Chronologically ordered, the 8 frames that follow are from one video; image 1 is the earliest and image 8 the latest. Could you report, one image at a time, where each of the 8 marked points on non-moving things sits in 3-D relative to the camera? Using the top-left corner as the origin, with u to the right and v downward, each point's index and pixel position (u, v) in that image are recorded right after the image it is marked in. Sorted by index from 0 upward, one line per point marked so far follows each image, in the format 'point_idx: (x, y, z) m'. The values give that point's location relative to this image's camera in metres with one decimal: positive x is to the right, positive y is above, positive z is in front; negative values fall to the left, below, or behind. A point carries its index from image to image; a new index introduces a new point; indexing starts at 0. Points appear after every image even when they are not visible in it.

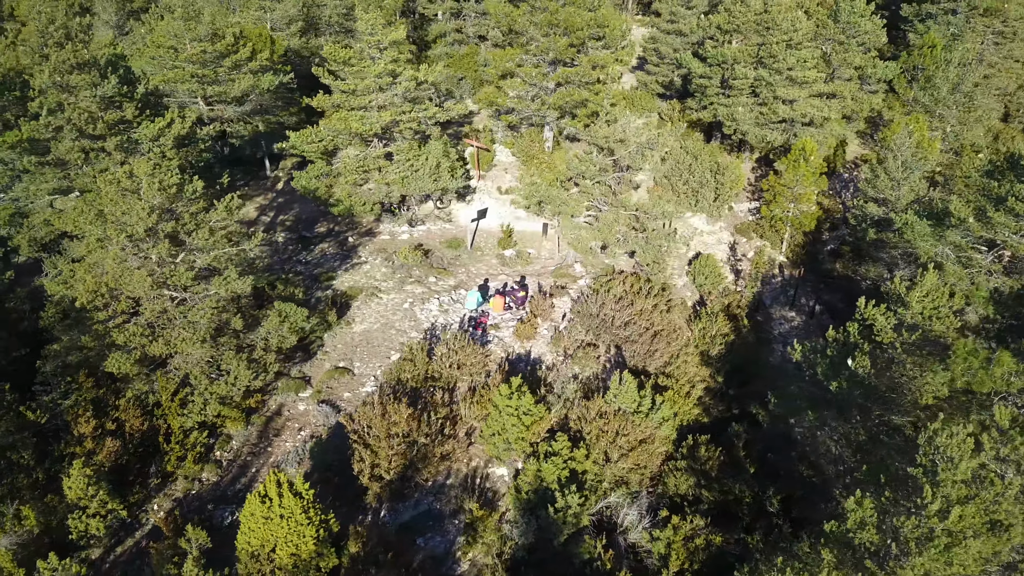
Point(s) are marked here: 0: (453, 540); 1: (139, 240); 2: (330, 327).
0: (-0.9, -4.0, +12.9) m
1: (-6.3, +0.7, +13.5) m
2: (-4.1, -0.9, +18.2) m
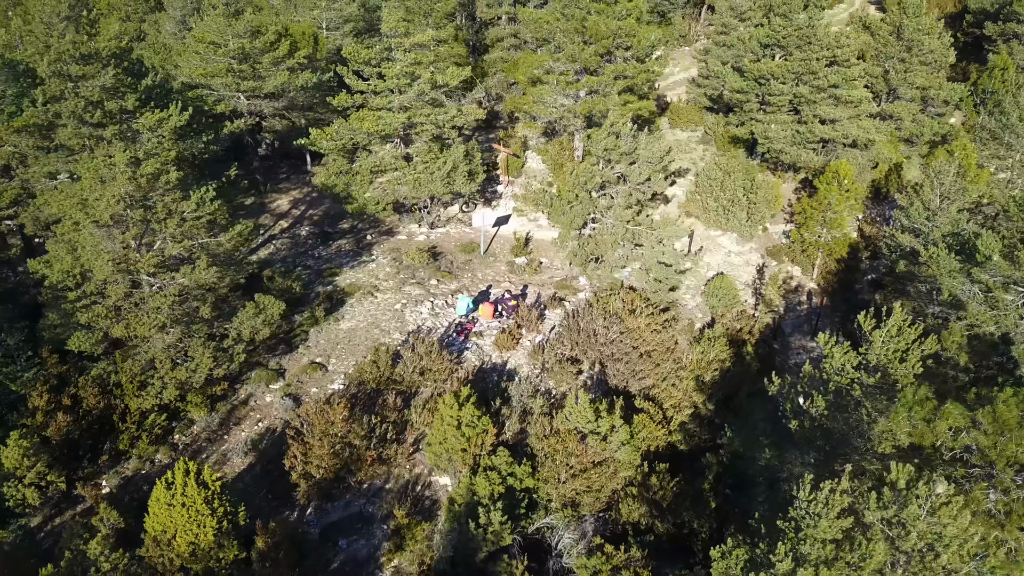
0: (-2.2, -4.1, +12.9) m
1: (-7.1, +1.0, +14.1) m
2: (-4.5, -0.8, +18.5) m
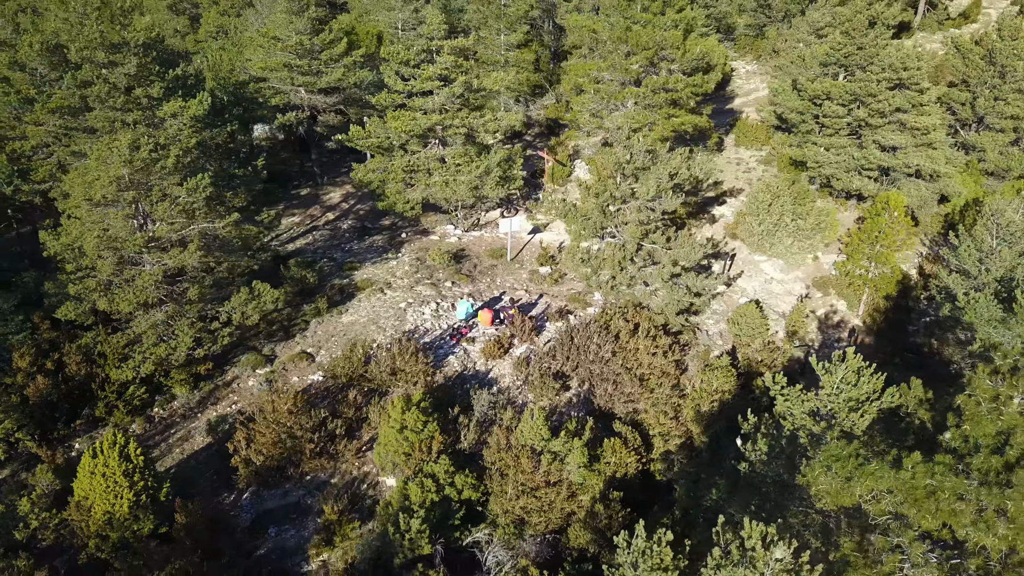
0: (-3.3, -4.0, +13.0) m
1: (-7.6, +1.5, +14.9) m
2: (-4.5, -0.6, +18.9) m
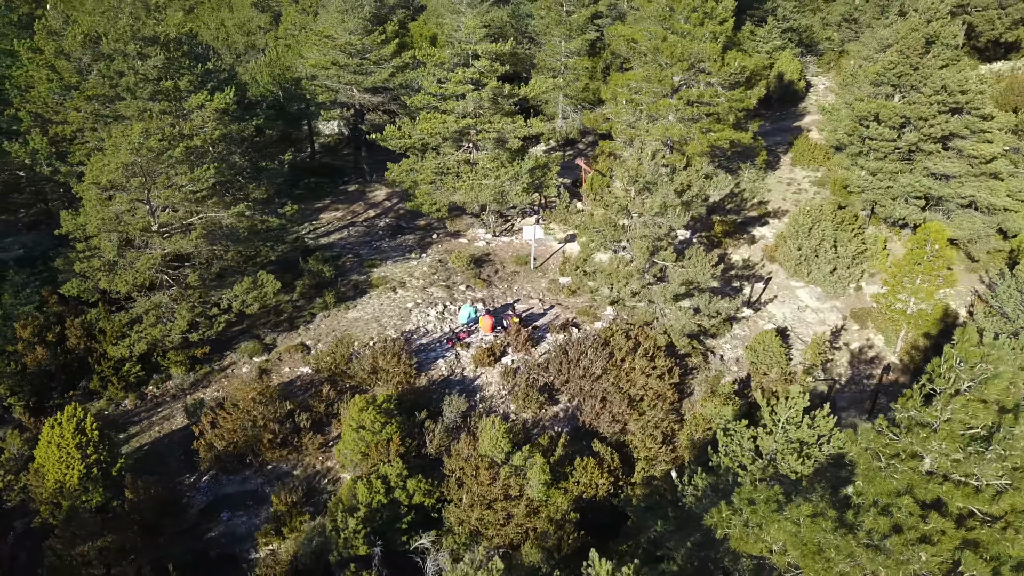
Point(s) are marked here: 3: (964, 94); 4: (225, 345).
0: (-4.2, -3.9, +13.3) m
1: (-7.8, +1.9, +15.7) m
2: (-4.4, -0.5, +19.3) m
3: (+11.2, +4.8, +19.8) m
4: (-6.3, -1.3, +17.8) m
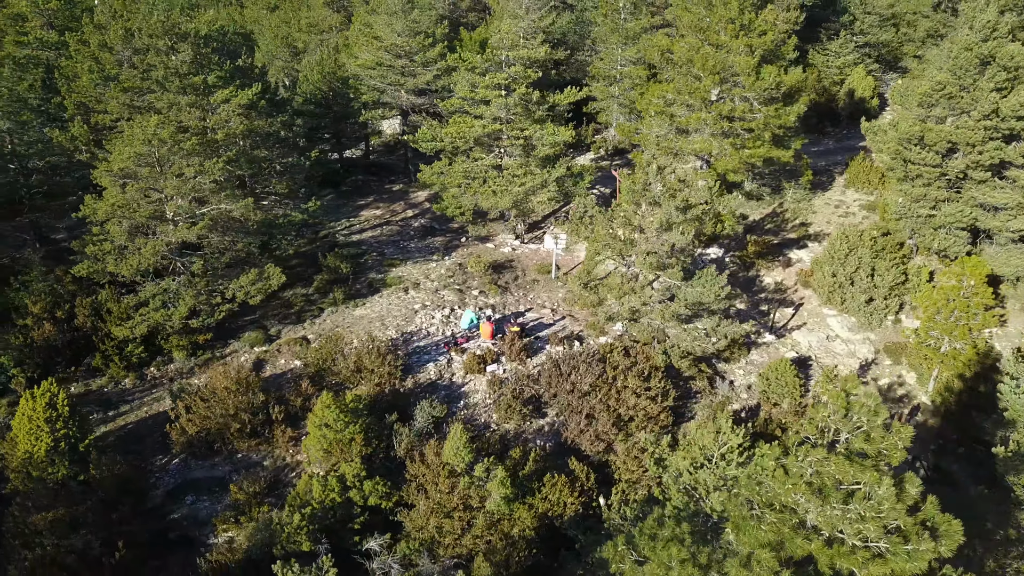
0: (-5.0, -3.8, +13.6) m
1: (-7.9, +2.2, +16.4) m
2: (-4.3, -0.4, +19.6) m
3: (+11.6, +3.8, +18.4) m
4: (-6.4, -1.0, +18.3) m
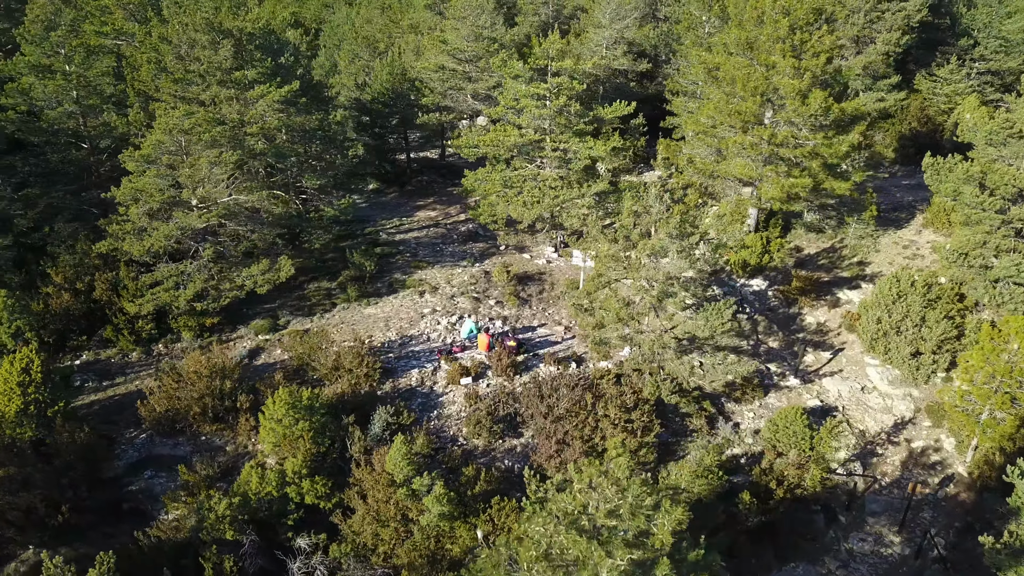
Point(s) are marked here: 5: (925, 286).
0: (-6.0, -3.5, +14.2) m
1: (-7.8, +2.7, +17.4) m
2: (-4.1, -0.3, +19.9) m
3: (+11.8, +2.4, +16.1) m
4: (-6.4, -0.7, +19.1) m
5: (+9.9, 0.0, +19.2) m
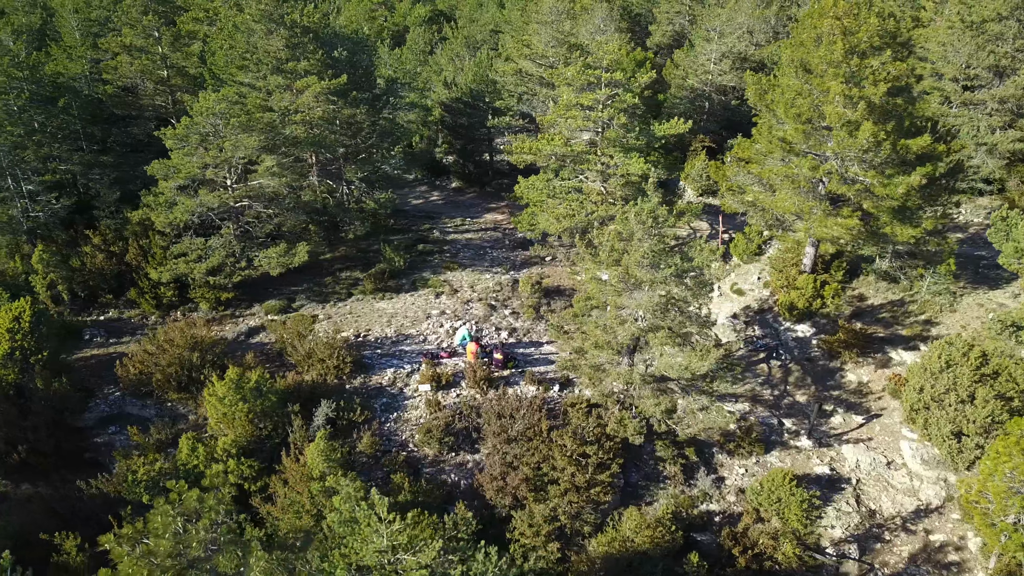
0: (-7.3, -3.0, +15.1) m
1: (-7.6, +3.3, +18.6) m
2: (-3.7, -0.1, +20.3) m
3: (+11.1, +0.7, +13.1) m
4: (-6.2, -0.2, +19.9) m
5: (+9.7, -1.5, +16.6) m
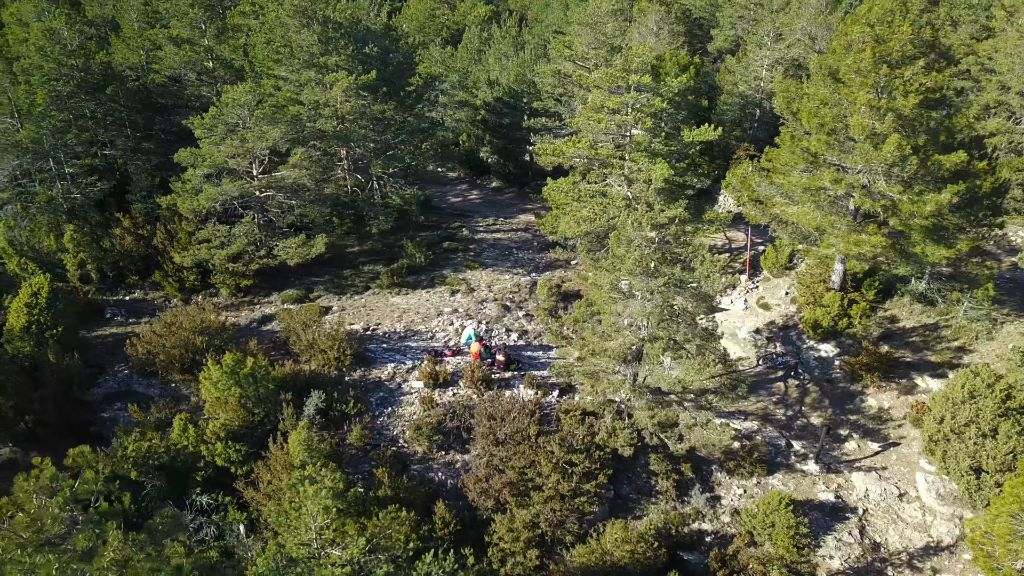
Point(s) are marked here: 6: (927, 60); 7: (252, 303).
0: (-7.5, -2.6, +15.6) m
1: (-7.1, +3.7, +19.1) m
2: (-3.3, 0.0, +20.5) m
3: (+10.8, +0.1, +12.0) m
4: (-5.9, 0.0, +20.3) m
5: (+9.6, -2.0, +15.6) m
6: (+8.4, +4.6, +16.2) m
7: (-6.4, -0.4, +19.5) m
